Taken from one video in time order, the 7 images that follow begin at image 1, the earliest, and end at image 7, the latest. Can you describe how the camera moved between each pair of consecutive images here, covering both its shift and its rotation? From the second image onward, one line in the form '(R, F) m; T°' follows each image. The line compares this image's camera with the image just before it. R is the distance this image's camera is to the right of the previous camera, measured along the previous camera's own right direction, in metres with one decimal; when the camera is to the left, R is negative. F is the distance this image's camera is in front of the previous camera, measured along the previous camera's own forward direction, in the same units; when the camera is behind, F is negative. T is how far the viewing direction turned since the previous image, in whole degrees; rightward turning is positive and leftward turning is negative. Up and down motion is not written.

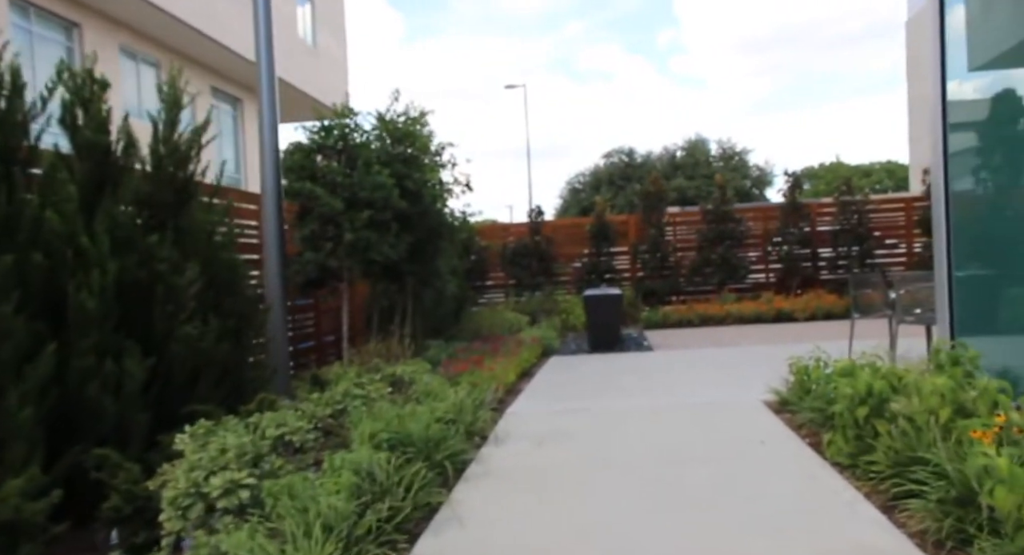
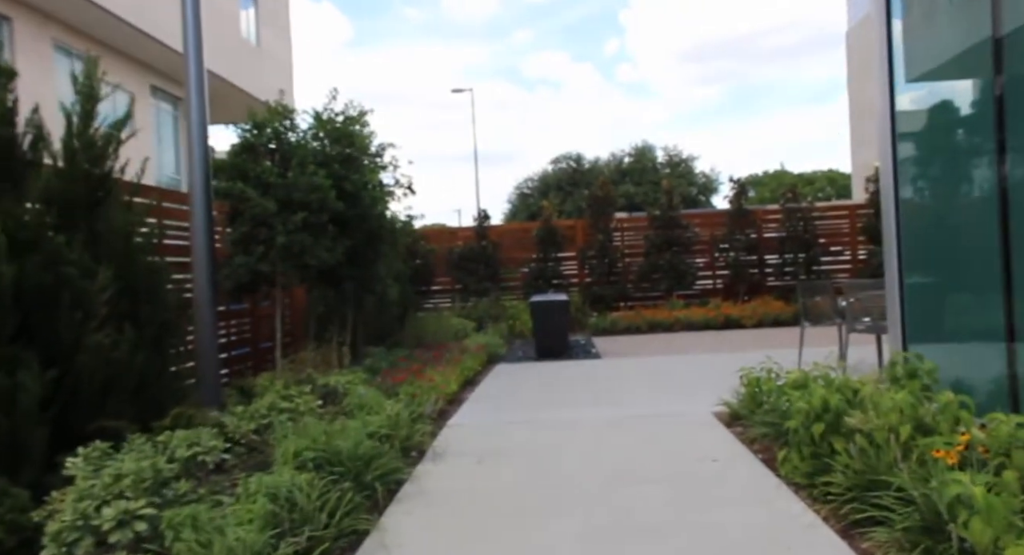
(+0.1, +0.3) m; +4°
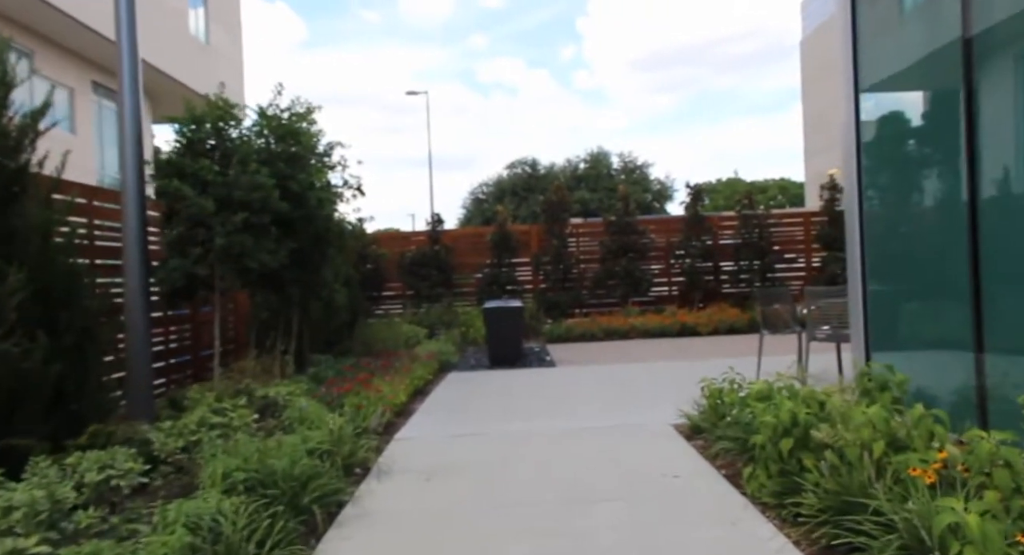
(0.0, +0.3) m; +3°
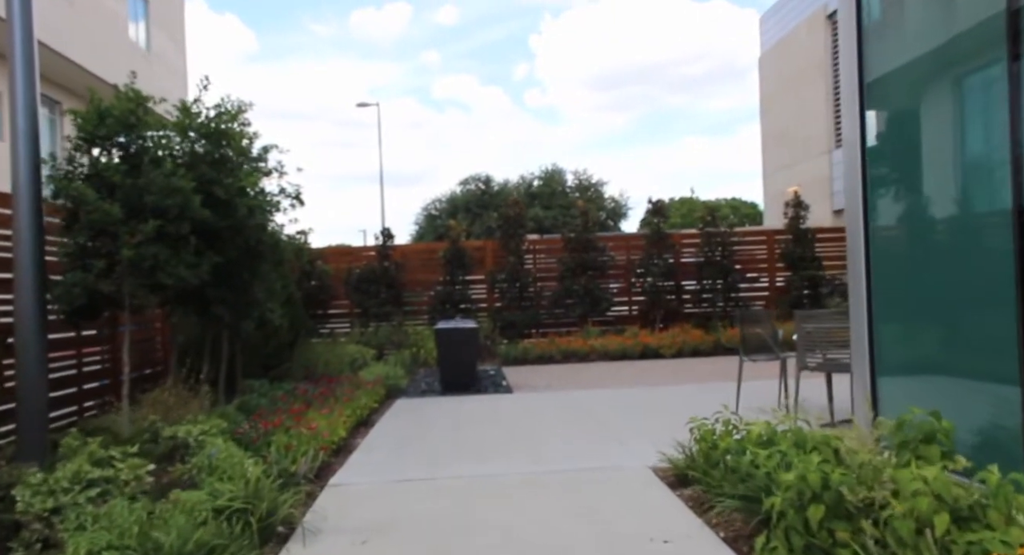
(0.0, +0.8) m; +3°
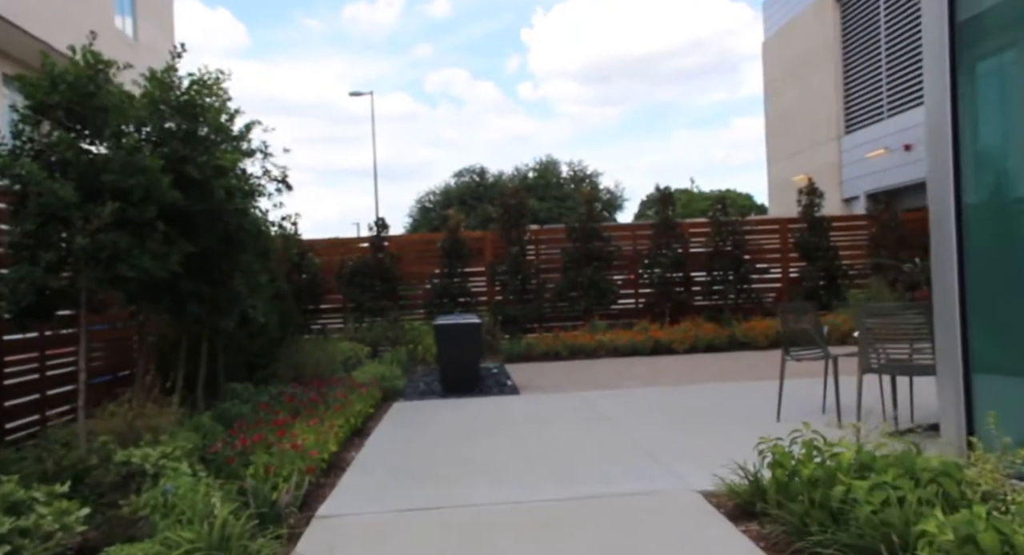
(-0.2, +0.8) m; 0°
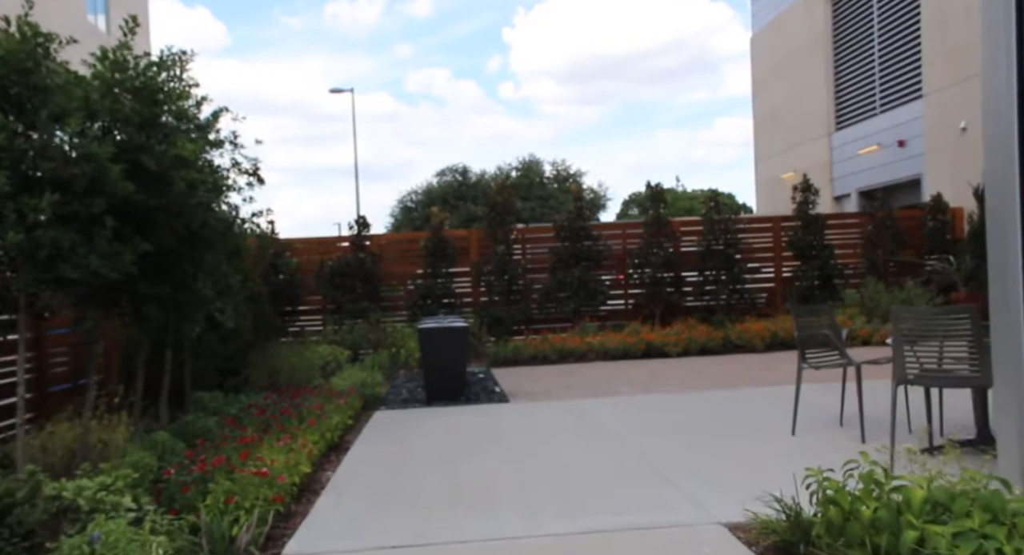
(-0.1, +0.6) m; +1°
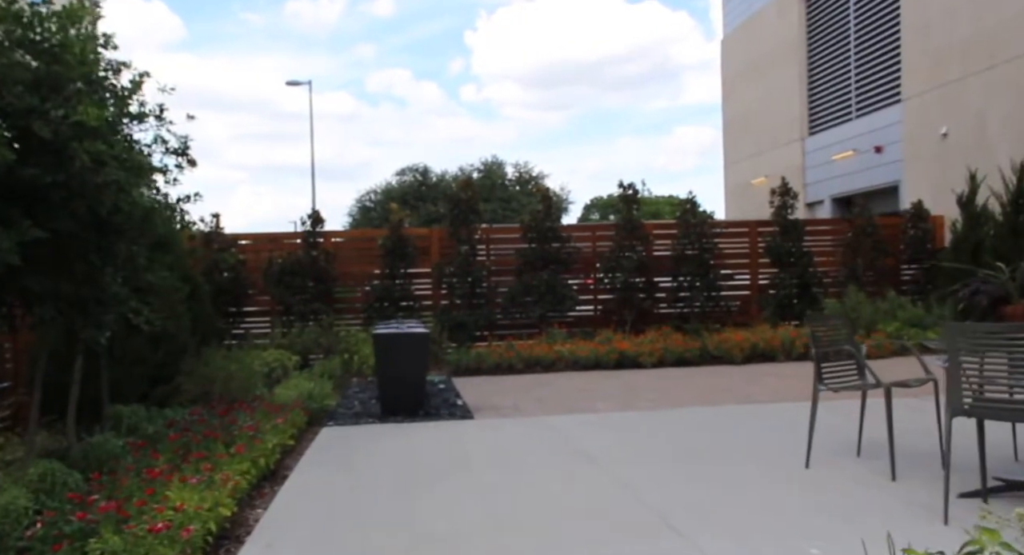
(-0.1, +0.9) m; +3°
